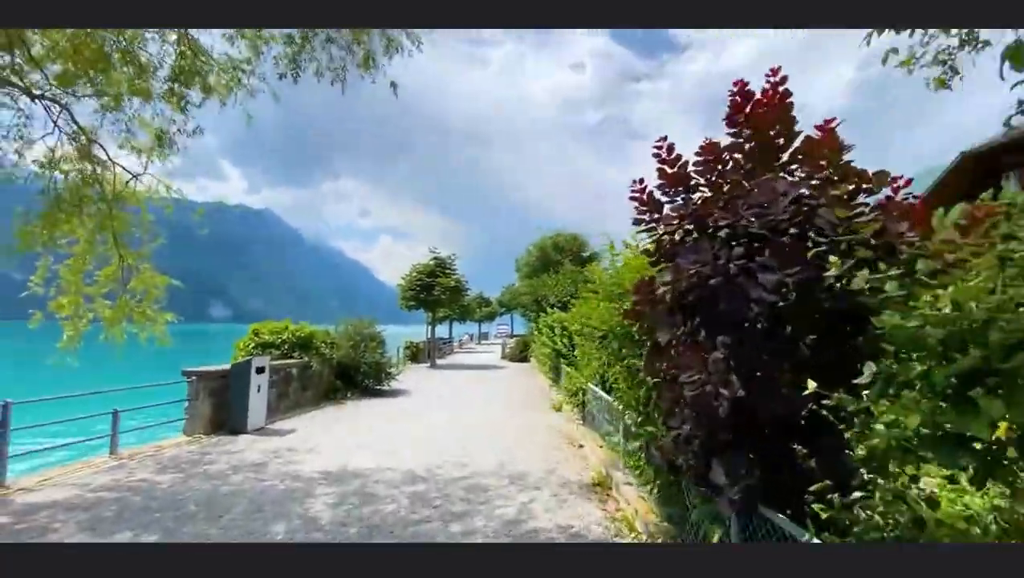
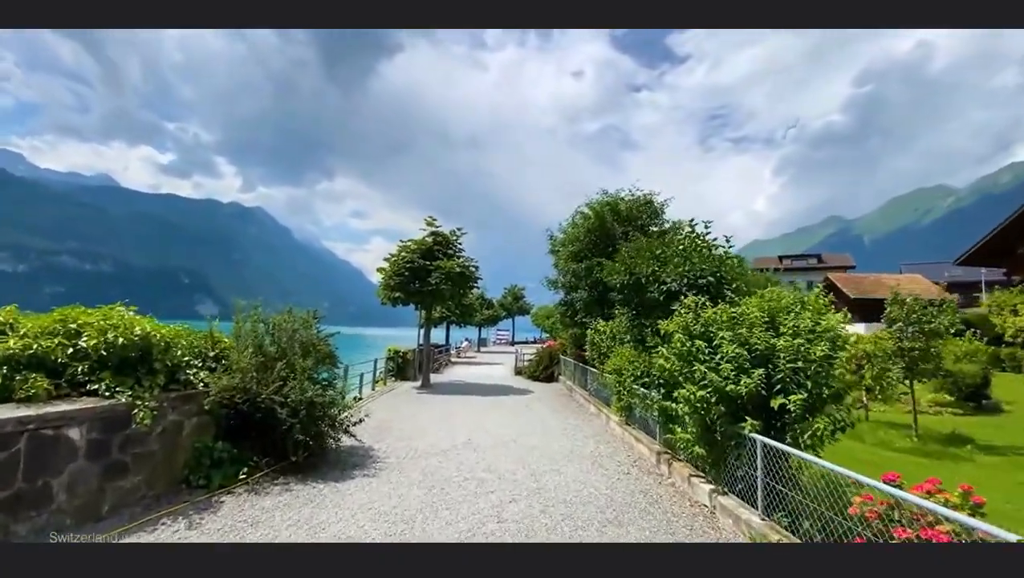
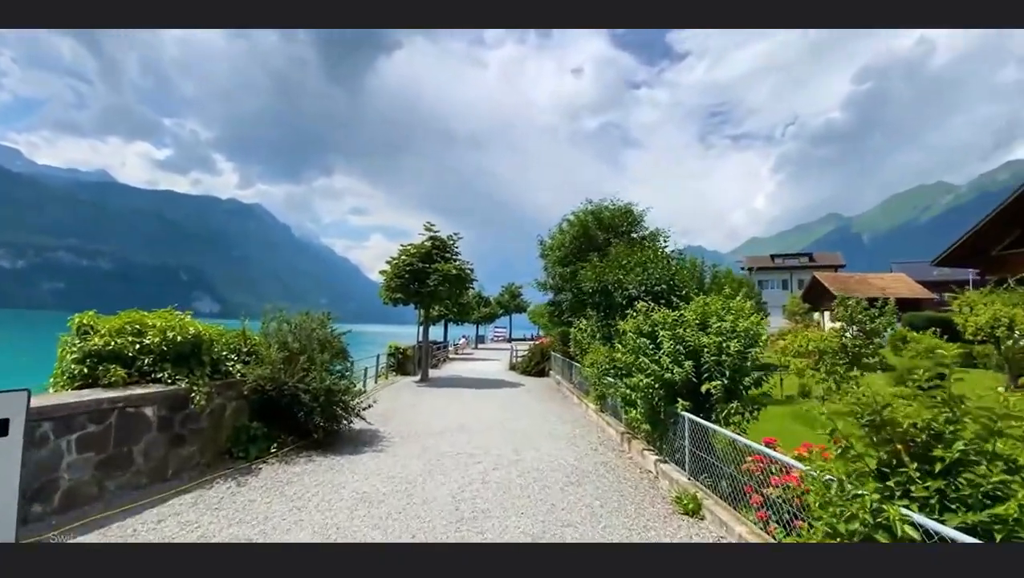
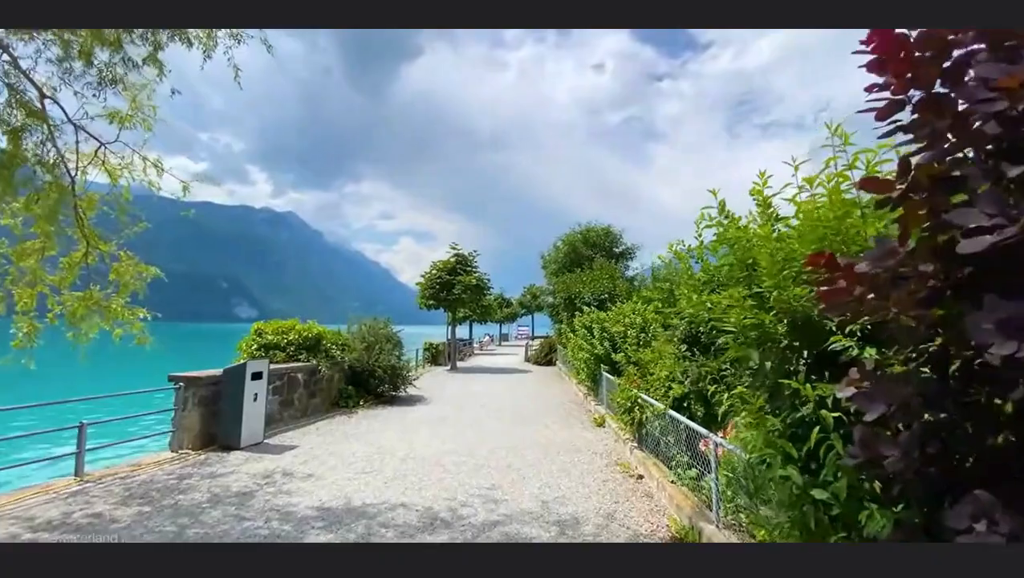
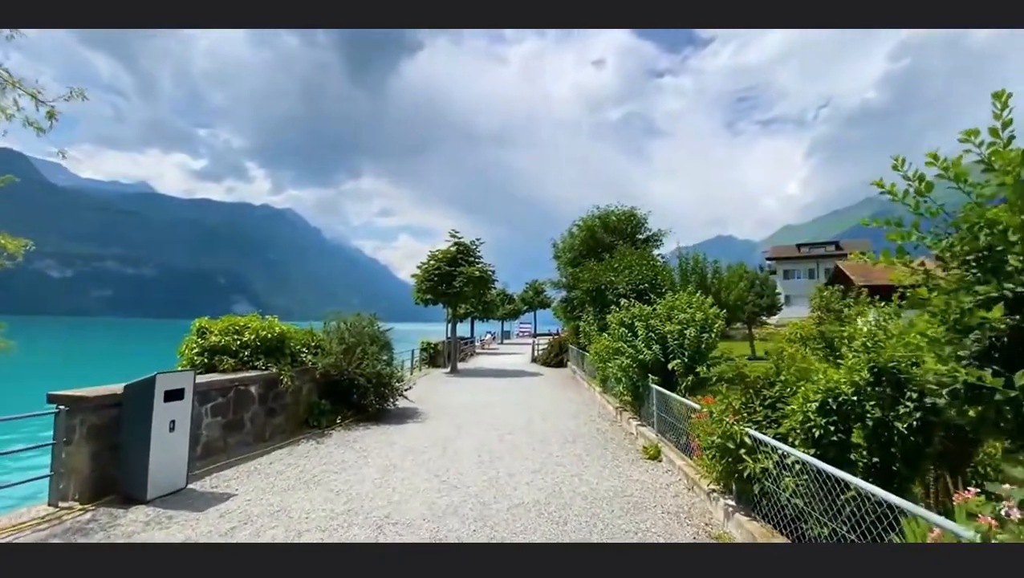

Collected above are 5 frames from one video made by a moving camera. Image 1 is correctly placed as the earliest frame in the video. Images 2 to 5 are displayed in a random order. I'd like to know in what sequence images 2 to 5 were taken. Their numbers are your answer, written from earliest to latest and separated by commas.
4, 5, 3, 2
